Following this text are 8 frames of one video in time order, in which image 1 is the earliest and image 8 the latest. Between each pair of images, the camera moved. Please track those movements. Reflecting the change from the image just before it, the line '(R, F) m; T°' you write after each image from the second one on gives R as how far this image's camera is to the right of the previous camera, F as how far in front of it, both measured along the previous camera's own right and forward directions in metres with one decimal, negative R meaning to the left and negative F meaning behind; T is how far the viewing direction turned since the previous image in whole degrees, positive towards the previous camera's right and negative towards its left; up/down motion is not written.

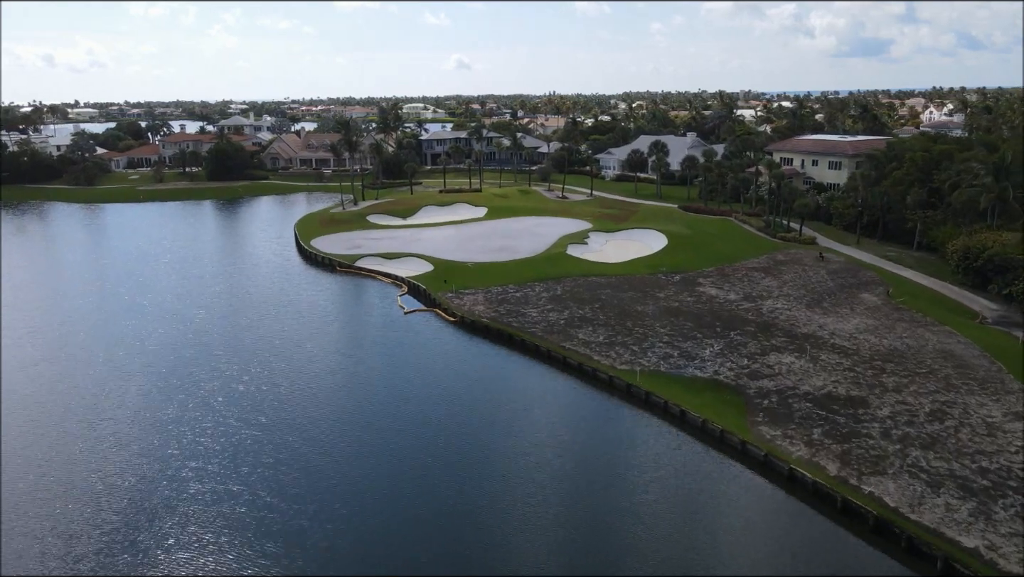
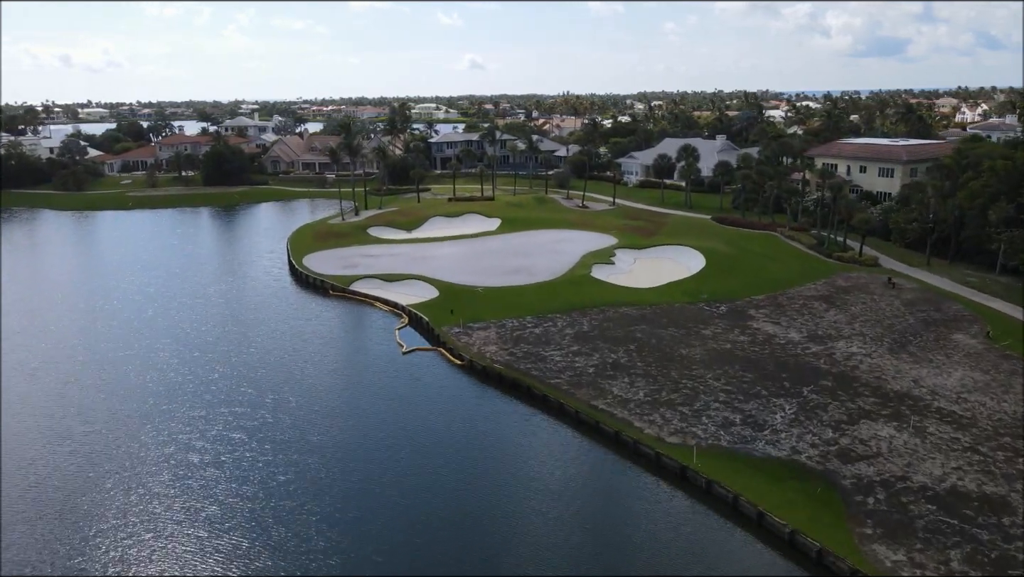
(-0.4, +8.4) m; -1°
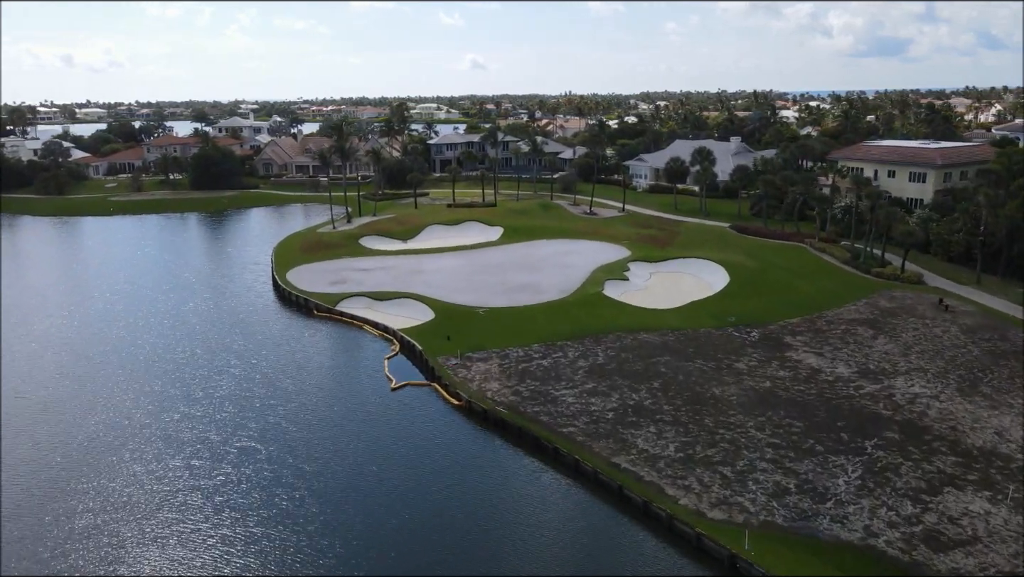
(-0.2, +5.8) m; 0°
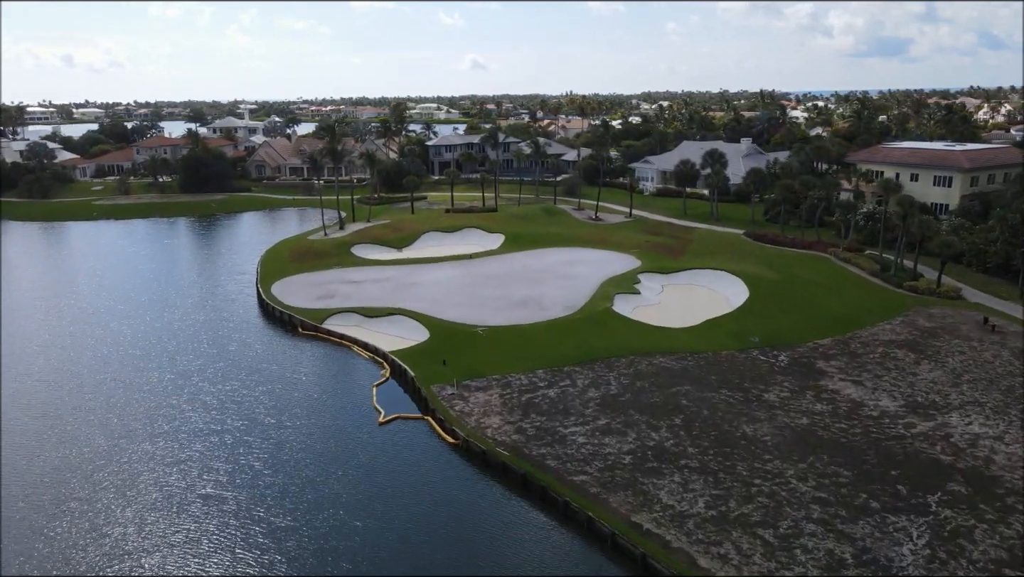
(-0.1, +4.2) m; 0°
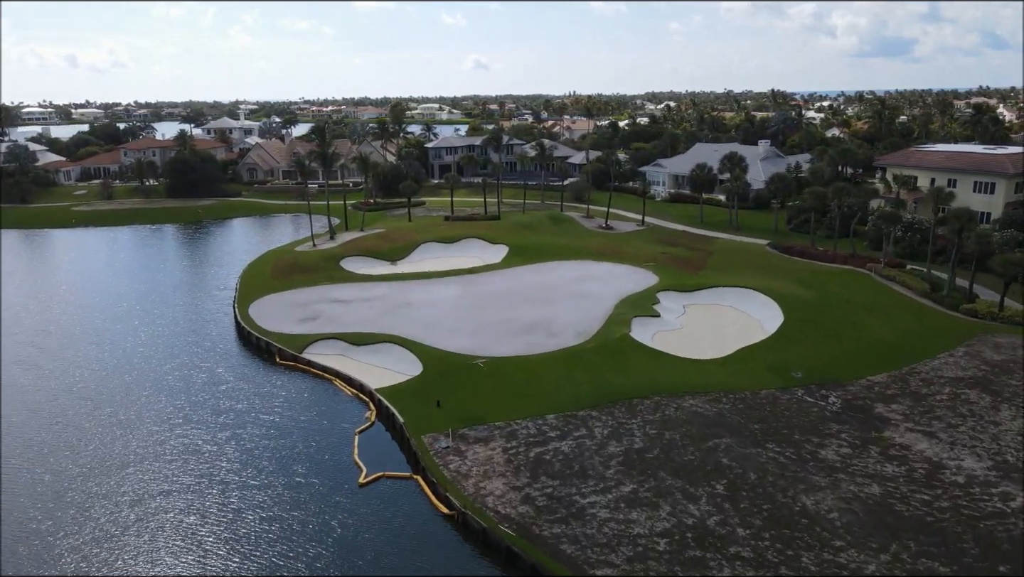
(-0.1, +5.7) m; 0°
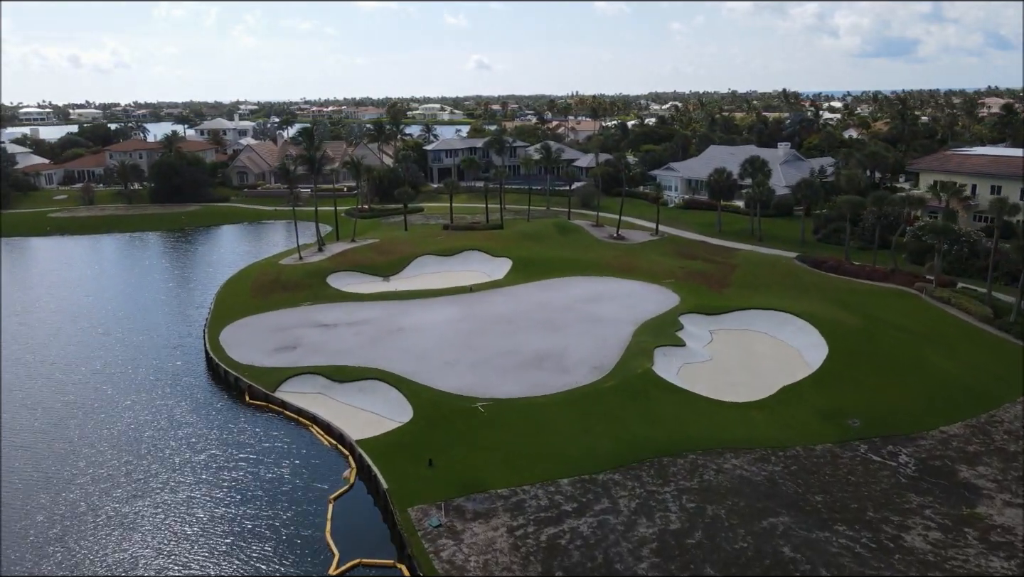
(-0.2, +5.8) m; 0°
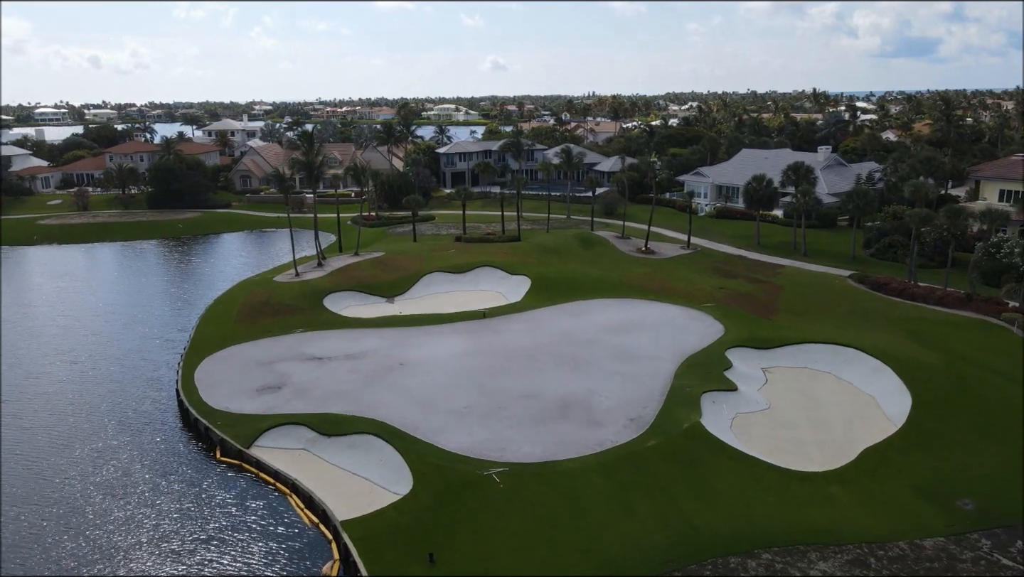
(-0.3, +6.2) m; -1°
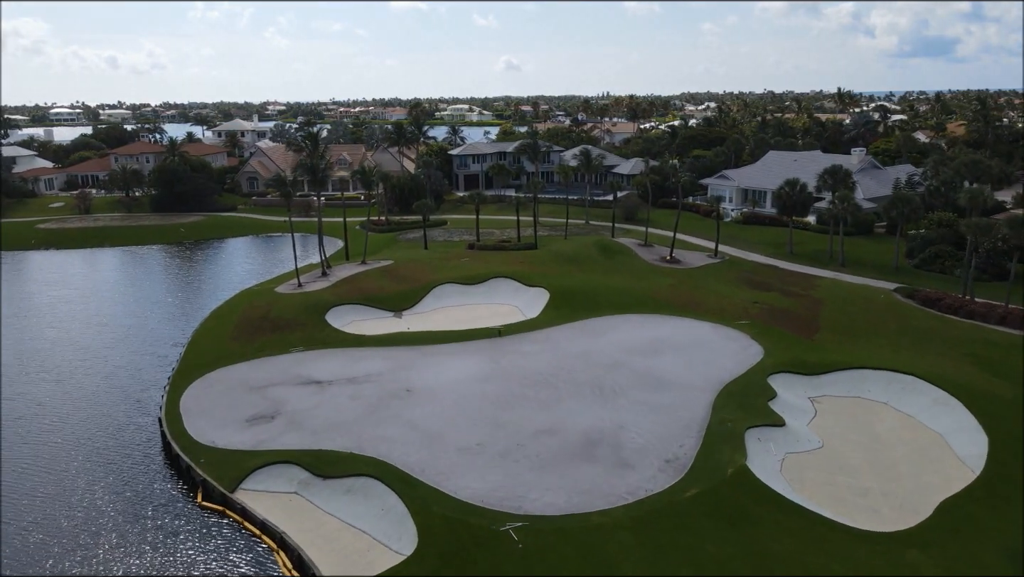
(-0.3, +3.8) m; -1°
